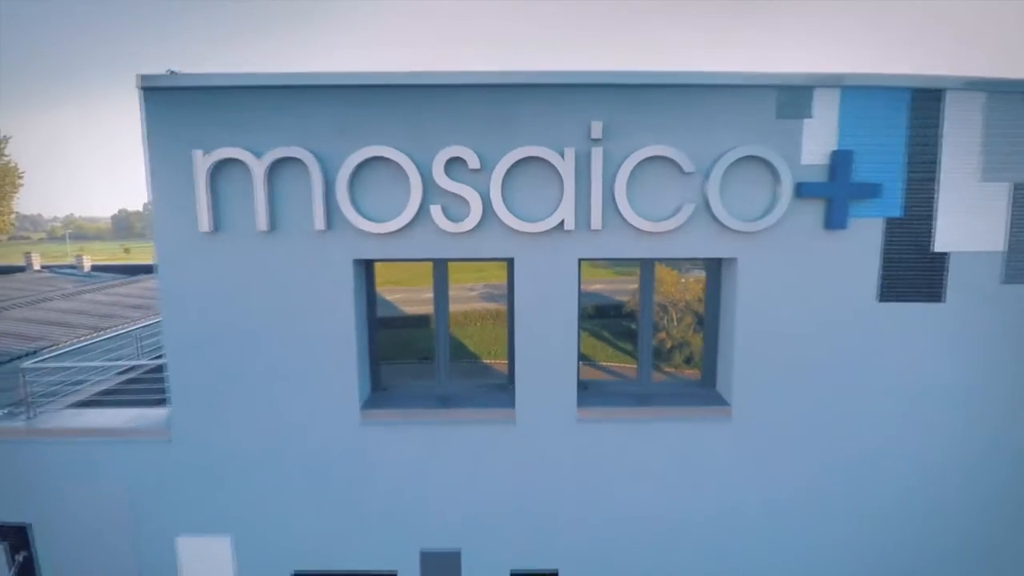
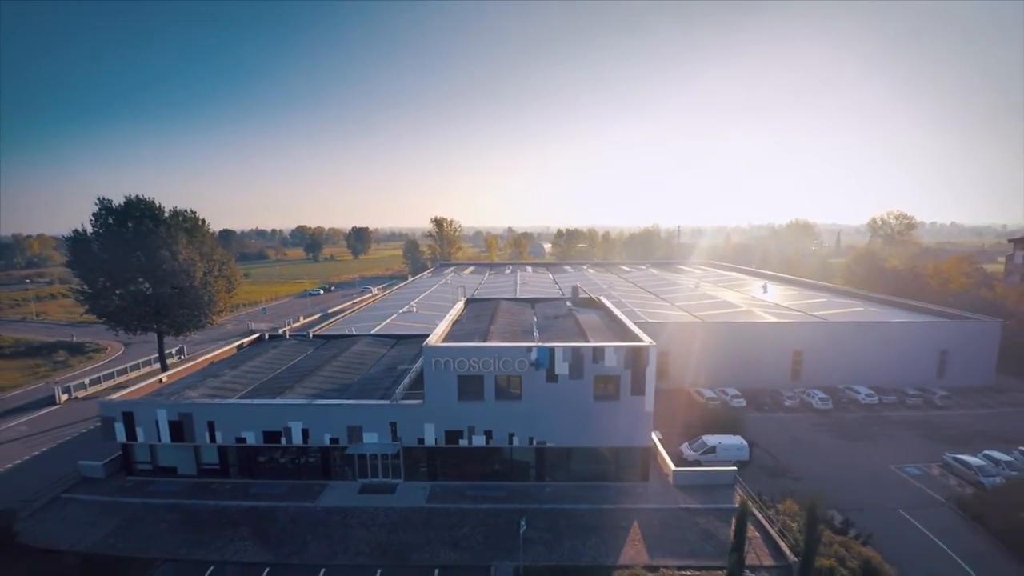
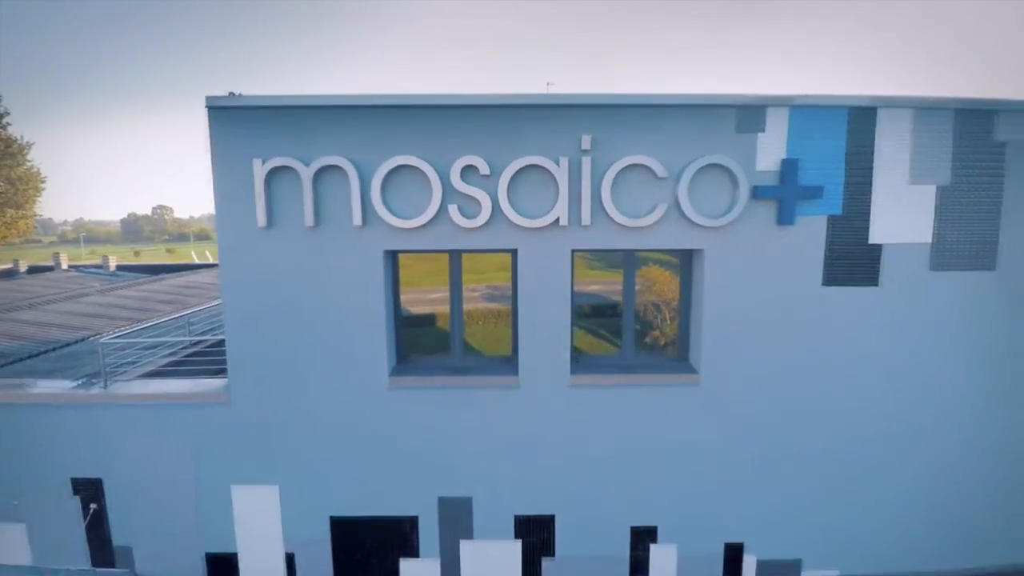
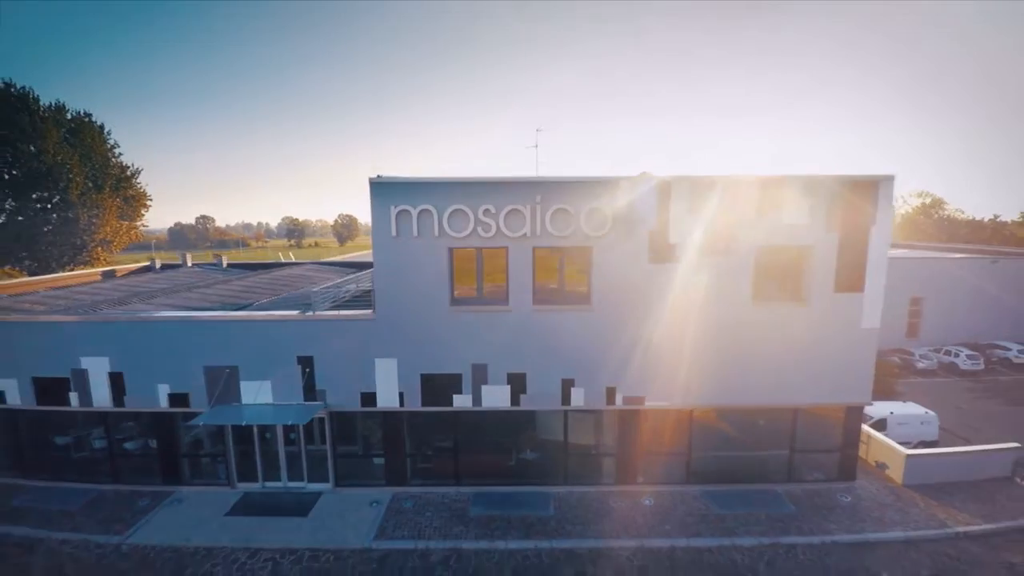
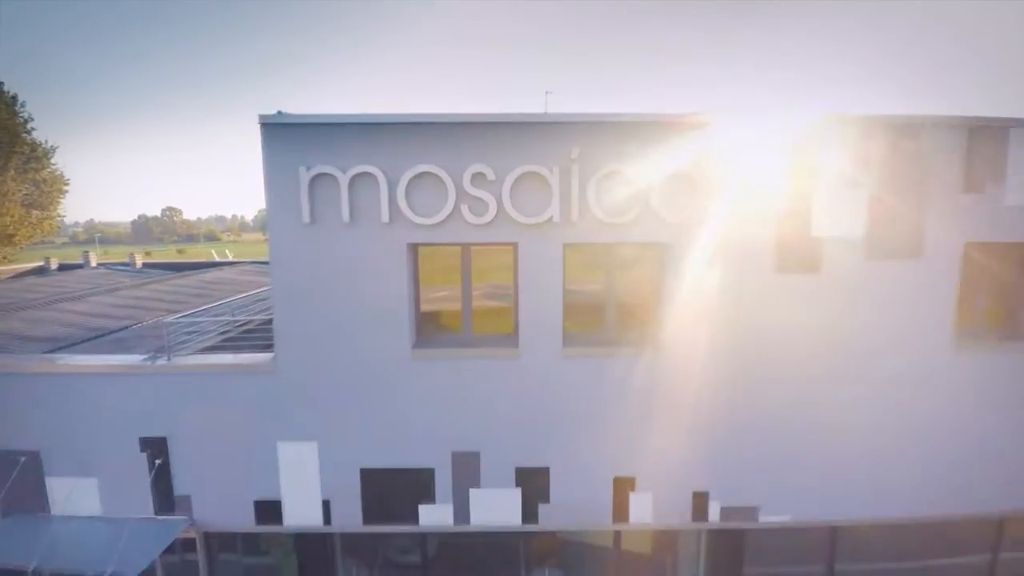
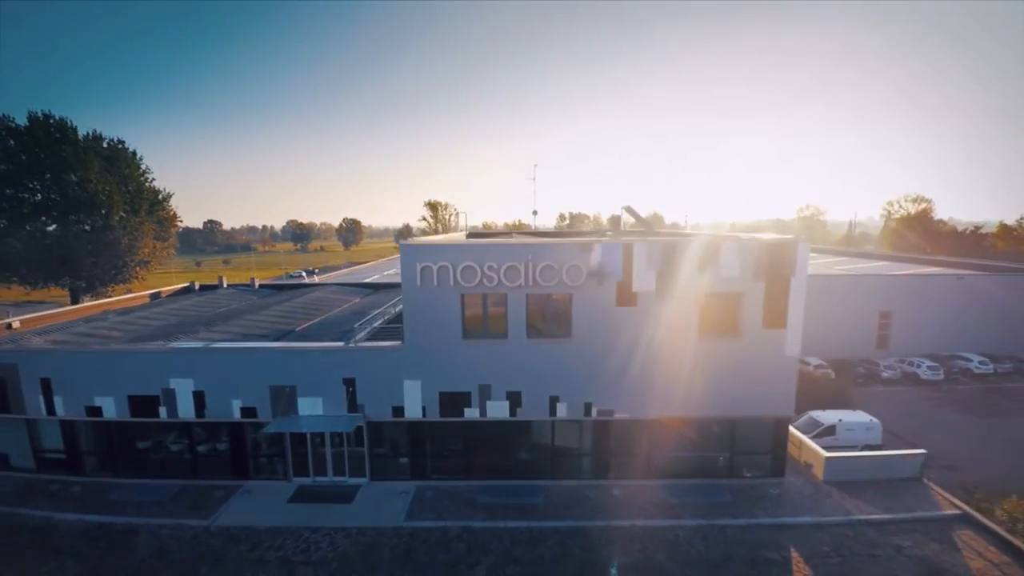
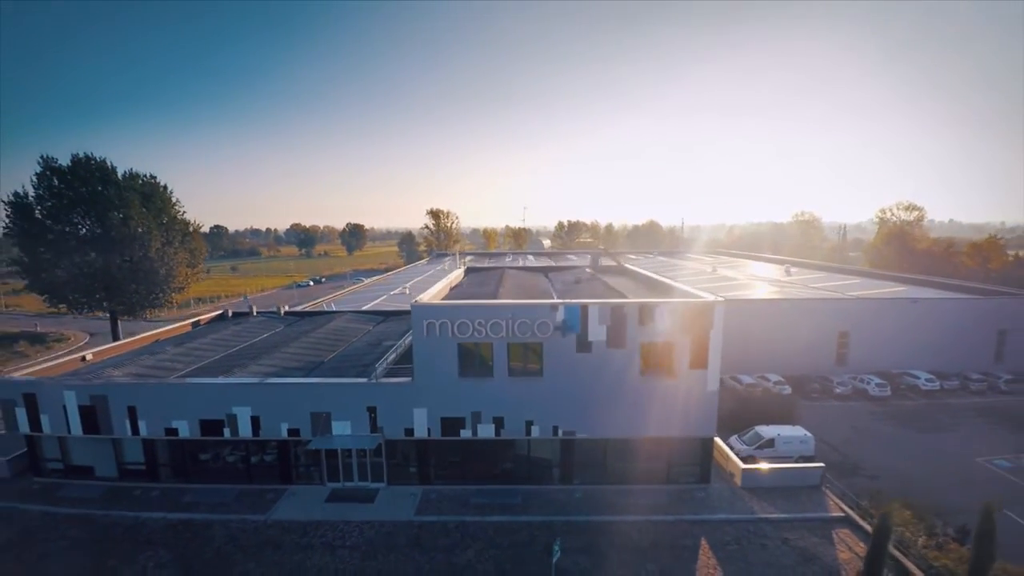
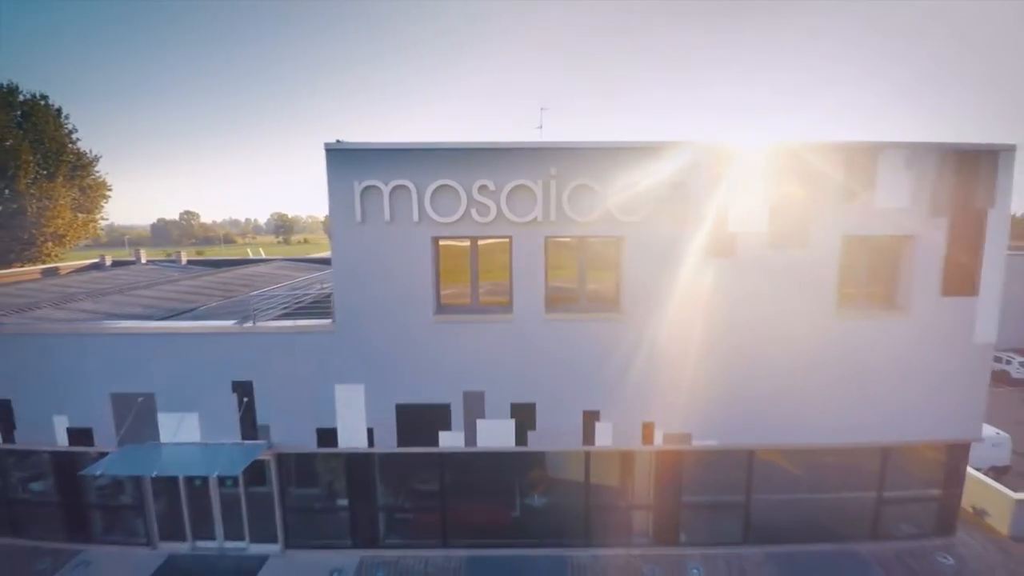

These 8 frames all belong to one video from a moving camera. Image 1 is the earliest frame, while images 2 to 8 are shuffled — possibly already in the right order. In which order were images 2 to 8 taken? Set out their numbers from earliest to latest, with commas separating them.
3, 5, 8, 4, 6, 7, 2
